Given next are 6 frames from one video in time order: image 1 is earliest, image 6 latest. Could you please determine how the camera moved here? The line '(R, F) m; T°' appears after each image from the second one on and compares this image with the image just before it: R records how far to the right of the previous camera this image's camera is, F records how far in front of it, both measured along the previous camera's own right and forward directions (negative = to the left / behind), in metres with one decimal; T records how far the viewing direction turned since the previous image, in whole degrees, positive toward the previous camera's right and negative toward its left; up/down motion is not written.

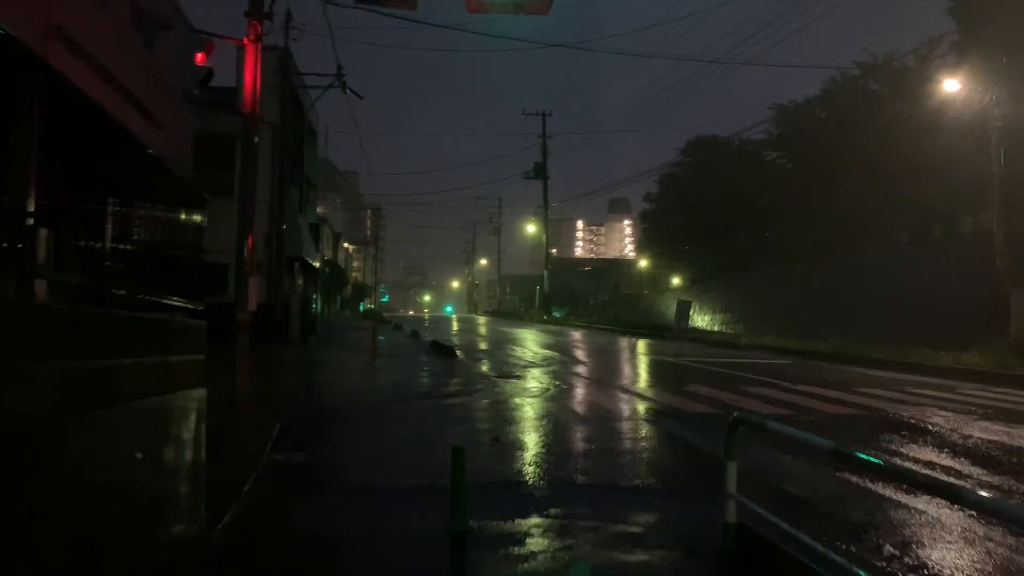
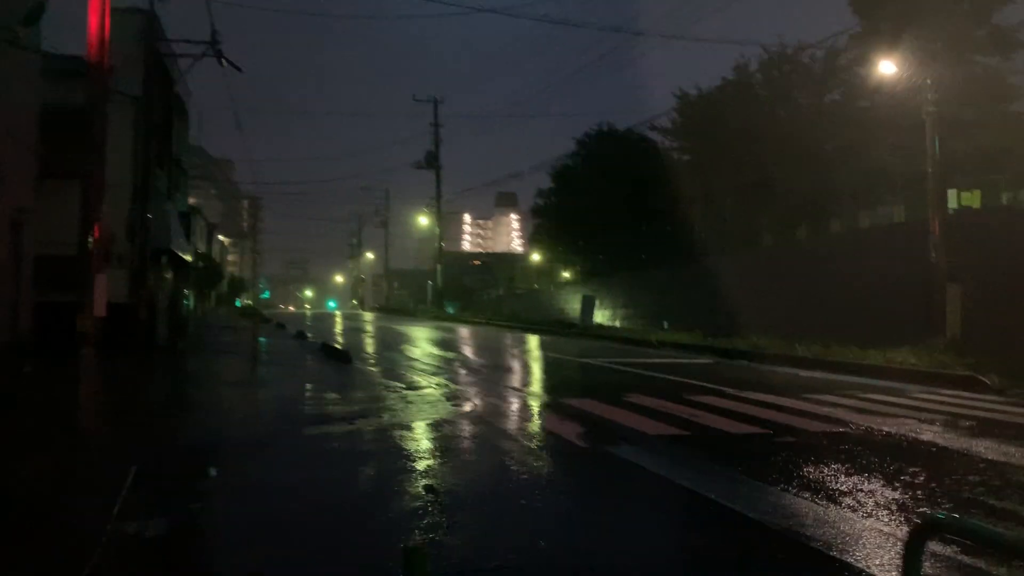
(-0.4, +2.2) m; +8°
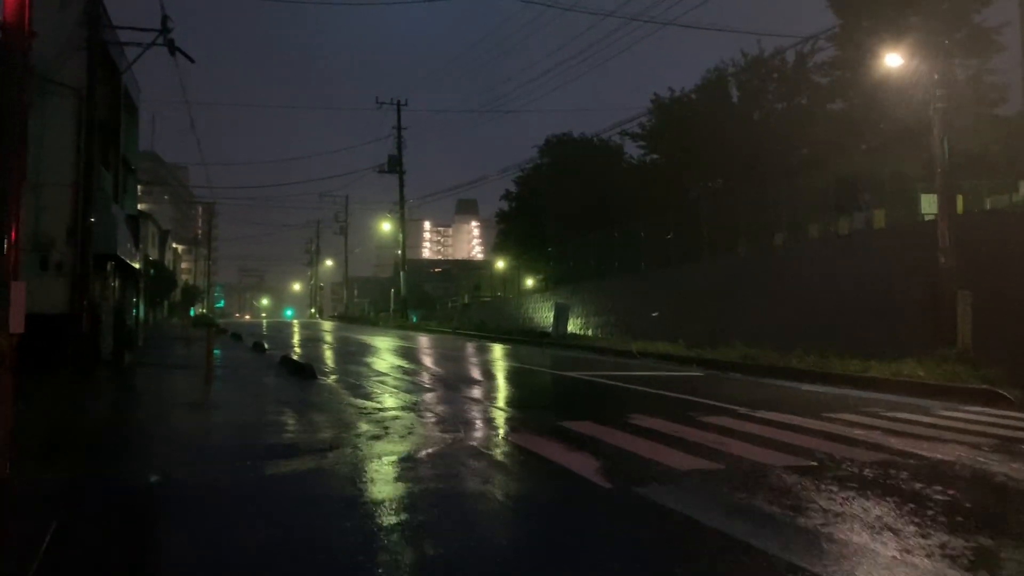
(-0.4, +1.4) m; +3°
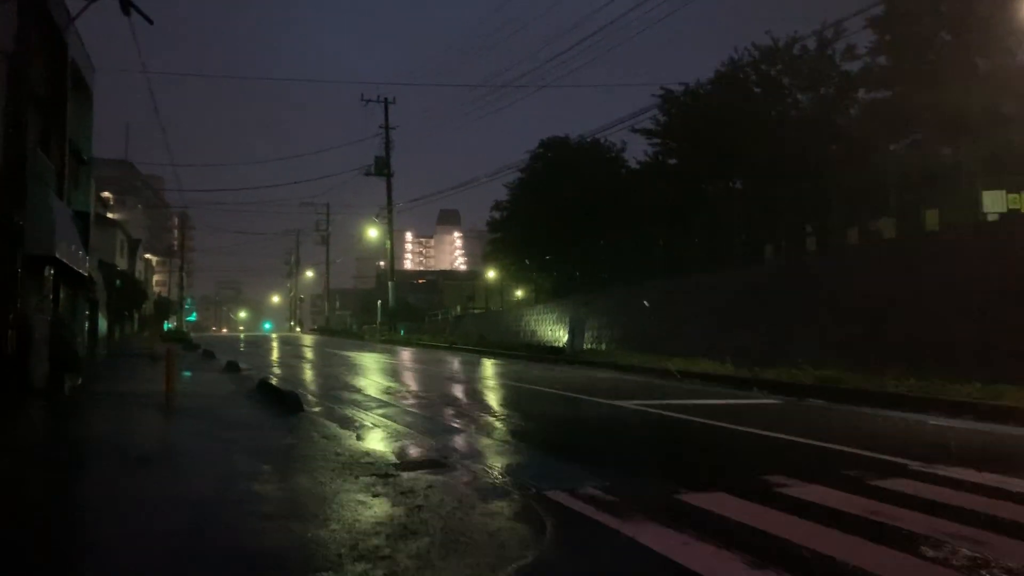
(-1.0, +3.7) m; +1°
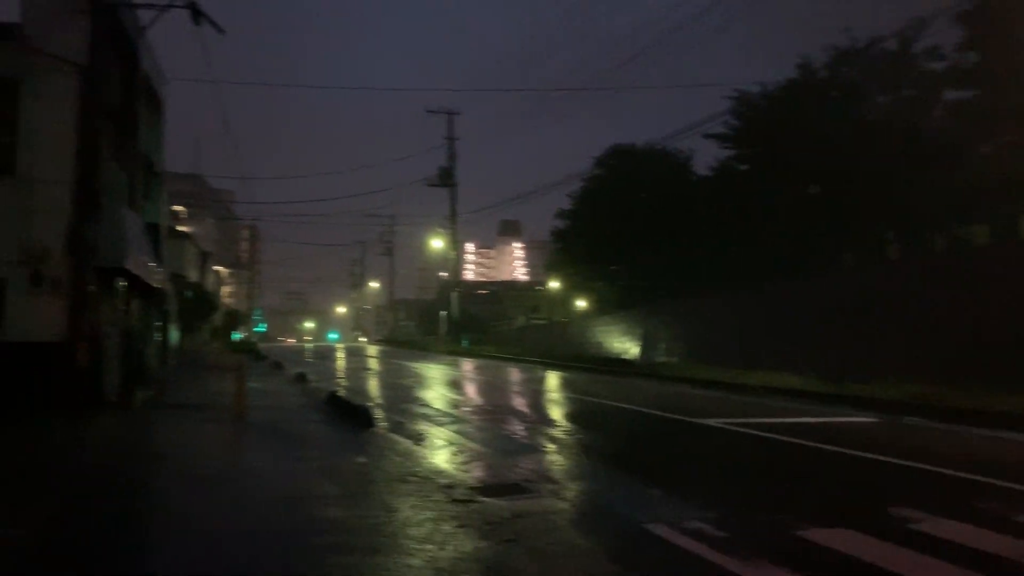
(-0.3, +0.6) m; -4°
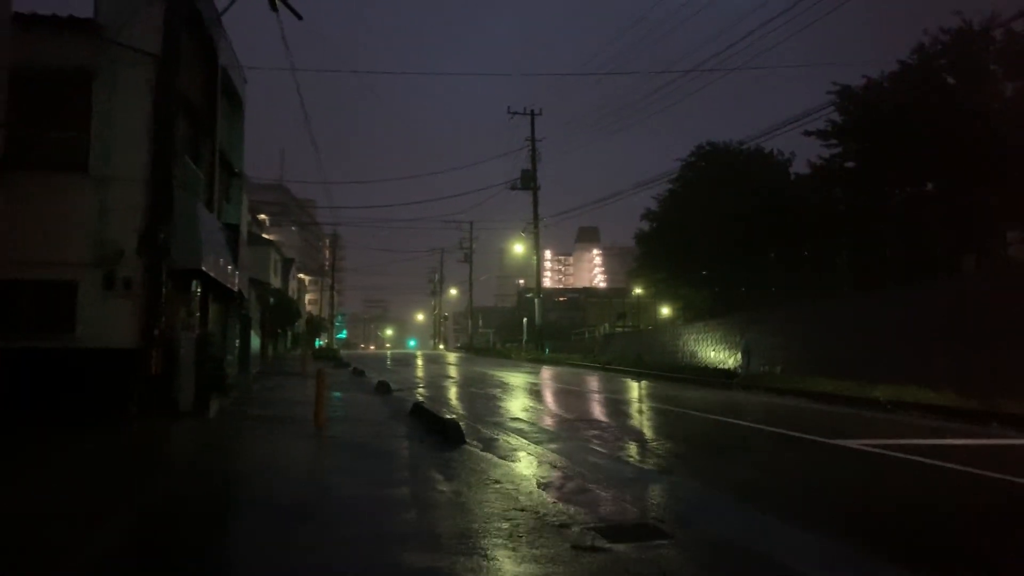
(-0.4, +1.5) m; -5°
